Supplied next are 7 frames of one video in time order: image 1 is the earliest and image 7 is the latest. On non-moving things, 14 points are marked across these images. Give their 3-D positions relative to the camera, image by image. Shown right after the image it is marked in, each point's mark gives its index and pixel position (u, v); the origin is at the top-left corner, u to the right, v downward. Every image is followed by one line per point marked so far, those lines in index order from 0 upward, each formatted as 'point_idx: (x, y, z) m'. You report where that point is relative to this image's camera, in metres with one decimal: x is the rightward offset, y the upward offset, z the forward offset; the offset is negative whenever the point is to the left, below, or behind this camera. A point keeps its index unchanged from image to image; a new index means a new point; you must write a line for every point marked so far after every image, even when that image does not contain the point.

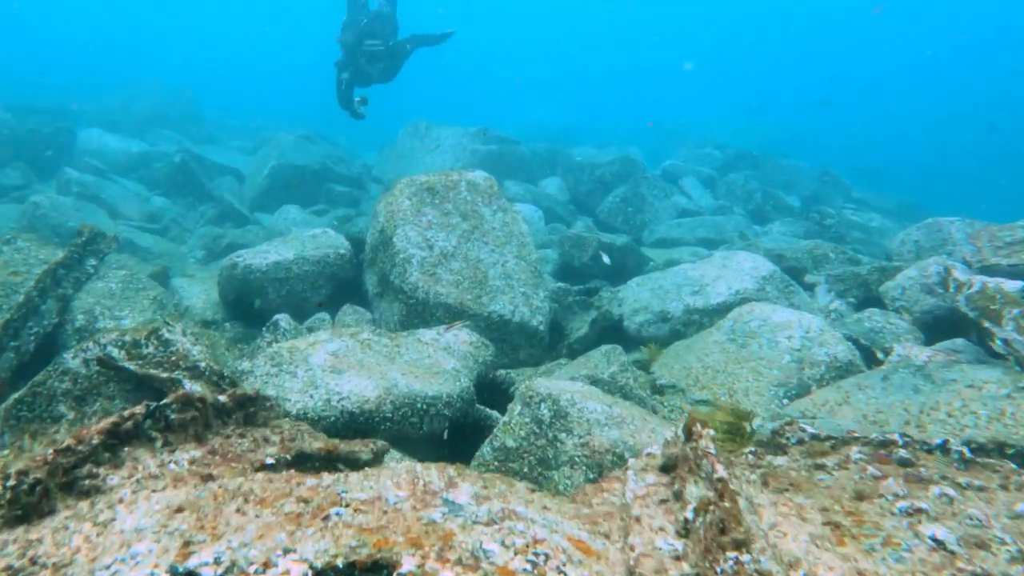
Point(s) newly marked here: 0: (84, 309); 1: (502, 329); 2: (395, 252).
0: (-2.0, -0.1, +4.4) m
1: (-0.1, -0.2, +5.0) m
2: (-0.6, +0.2, +5.2) m
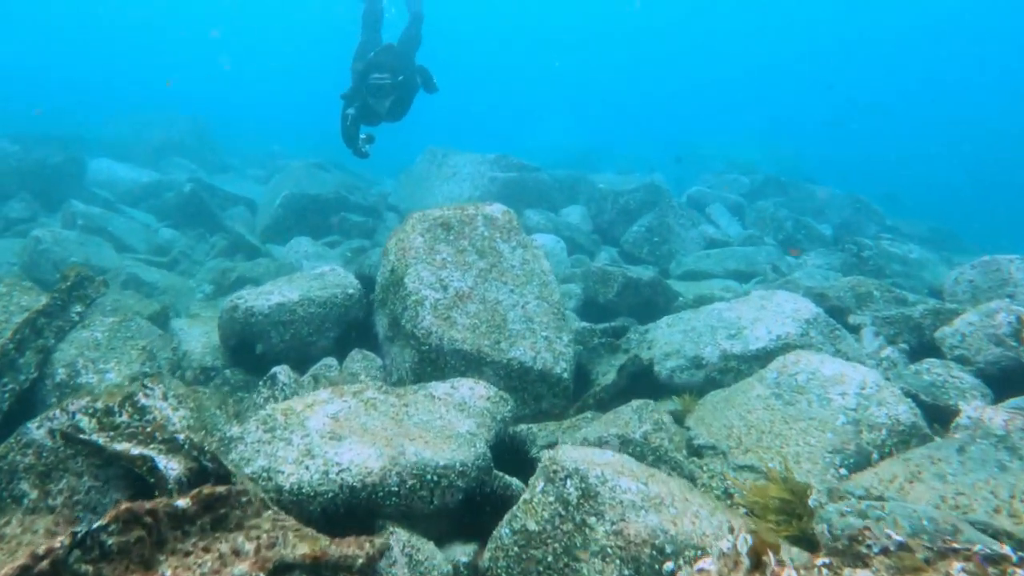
0: (-1.9, -0.3, +4.1) m
1: (0.0, -0.4, +4.6) m
2: (-0.5, 0.0, +4.8) m
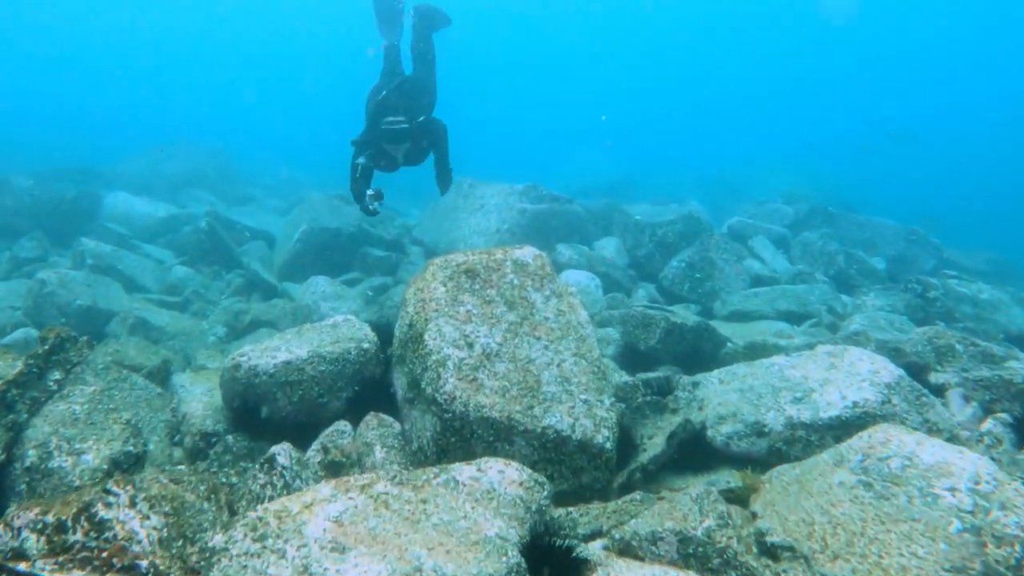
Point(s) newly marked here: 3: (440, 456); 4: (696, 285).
0: (-1.8, -0.6, +3.6) m
1: (+0.2, -0.7, +4.0) m
2: (-0.4, -0.3, +4.3) m
3: (-0.3, -0.7, +4.1) m
4: (+1.5, 0.0, +7.7) m
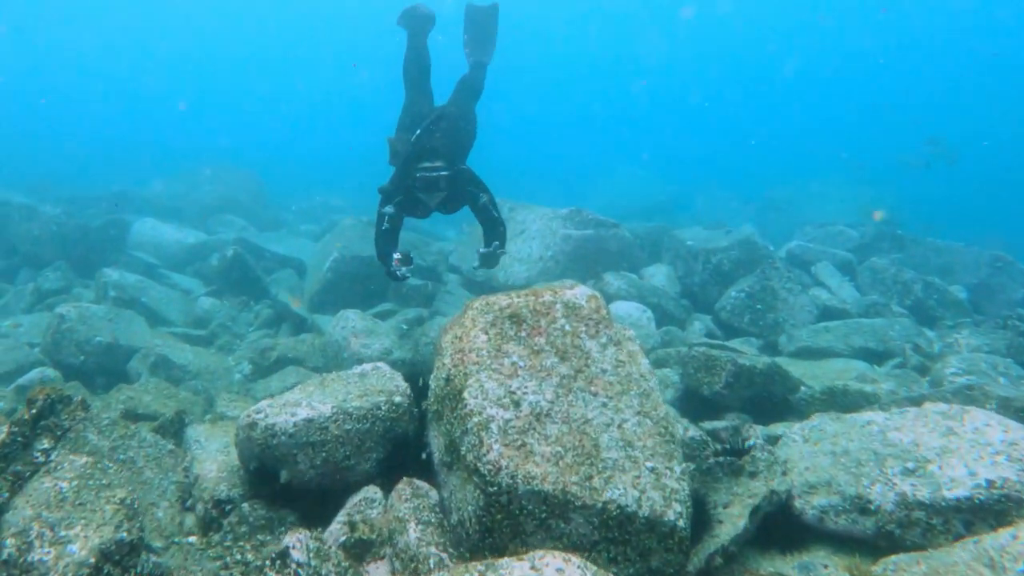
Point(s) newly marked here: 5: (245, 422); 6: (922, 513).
0: (-1.6, -0.8, +3.0) m
1: (+0.4, -0.9, +3.4) m
2: (-0.2, -0.5, +3.7) m
3: (-0.1, -0.9, +3.5) m
4: (+1.8, -0.2, +7.1) m
5: (-1.2, -0.6, +4.3) m
6: (+1.4, -0.8, +3.2) m
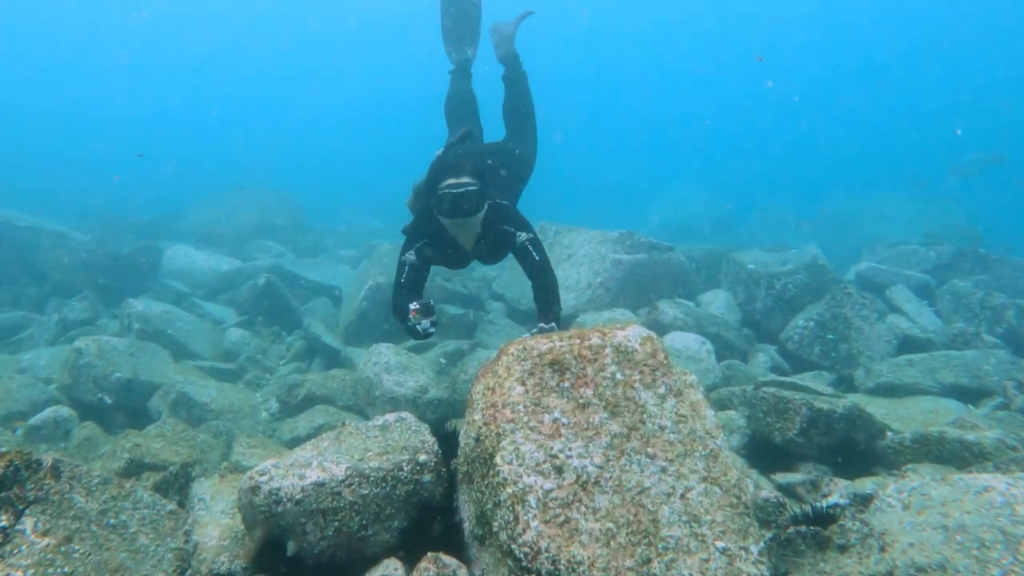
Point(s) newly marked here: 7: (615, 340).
0: (-1.5, -0.9, +2.5) m
1: (+0.5, -1.0, +2.8) m
2: (0.0, -0.6, +3.1) m
3: (0.0, -1.0, +2.9) m
4: (+2.1, -0.4, +6.4) m
5: (-1.0, -0.8, +3.7) m
6: (+1.5, -0.9, +2.6) m
7: (+0.4, -0.2, +3.6) m
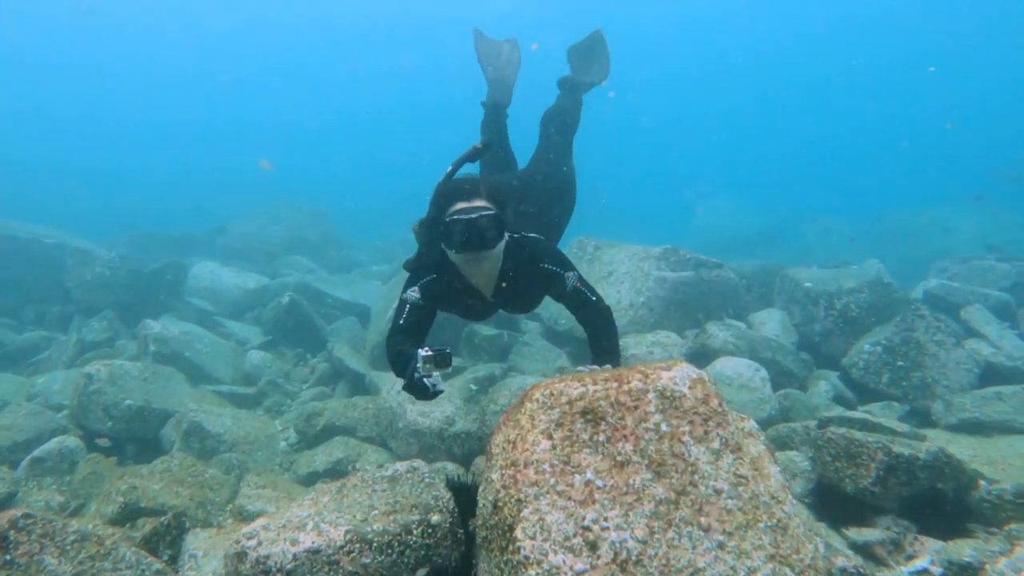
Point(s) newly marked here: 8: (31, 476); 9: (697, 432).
0: (-1.4, -1.0, +2.0) m
1: (+0.6, -1.1, +2.2) m
2: (0.0, -0.7, +2.6) m
3: (+0.1, -1.1, +2.3) m
4: (+2.3, -0.5, +5.7) m
5: (-0.9, -0.9, +3.2) m
6: (+1.5, -1.0, +1.9) m
7: (+0.5, -0.3, +3.0) m
8: (-3.1, -1.2, +6.2) m
9: (+0.6, -0.4, +2.9) m
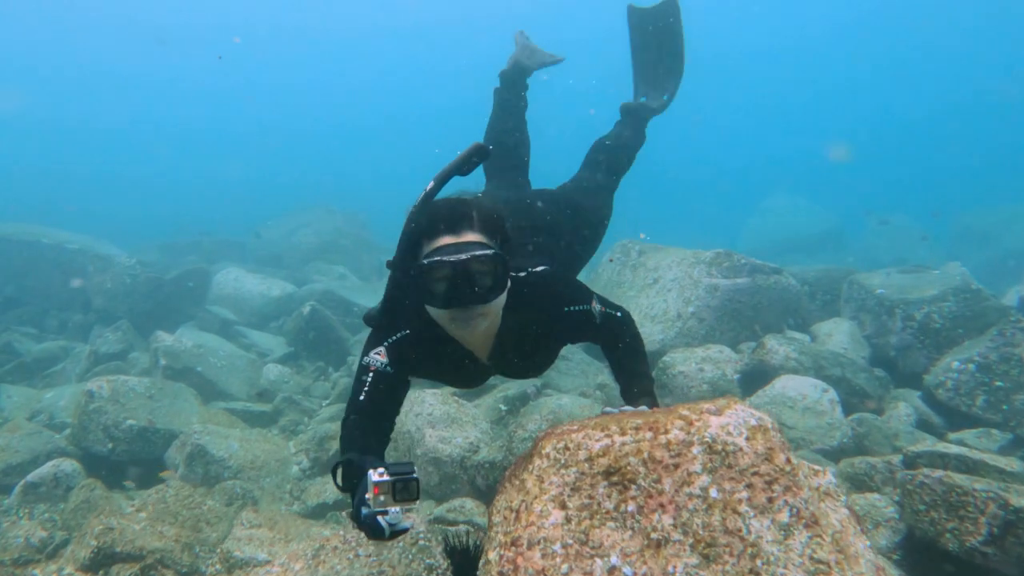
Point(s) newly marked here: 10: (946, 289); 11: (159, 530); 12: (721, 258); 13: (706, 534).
0: (-1.5, -1.1, +1.4) m
1: (+0.5, -1.1, +1.5) m
2: (0.0, -0.8, +1.9) m
3: (+0.1, -1.2, +1.7) m
4: (+2.5, -0.6, +4.9) m
5: (-0.9, -0.9, +2.6) m
6: (+1.5, -1.0, +1.2) m
7: (+0.5, -0.3, +2.3) m
8: (-2.9, -1.3, +5.7) m
9: (+0.6, -0.5, +2.2) m
10: (+2.9, +0.1, +6.5) m
11: (-1.6, -1.1, +4.5) m
12: (+1.6, +0.3, +7.5) m
13: (+0.4, -0.5, +2.1) m
